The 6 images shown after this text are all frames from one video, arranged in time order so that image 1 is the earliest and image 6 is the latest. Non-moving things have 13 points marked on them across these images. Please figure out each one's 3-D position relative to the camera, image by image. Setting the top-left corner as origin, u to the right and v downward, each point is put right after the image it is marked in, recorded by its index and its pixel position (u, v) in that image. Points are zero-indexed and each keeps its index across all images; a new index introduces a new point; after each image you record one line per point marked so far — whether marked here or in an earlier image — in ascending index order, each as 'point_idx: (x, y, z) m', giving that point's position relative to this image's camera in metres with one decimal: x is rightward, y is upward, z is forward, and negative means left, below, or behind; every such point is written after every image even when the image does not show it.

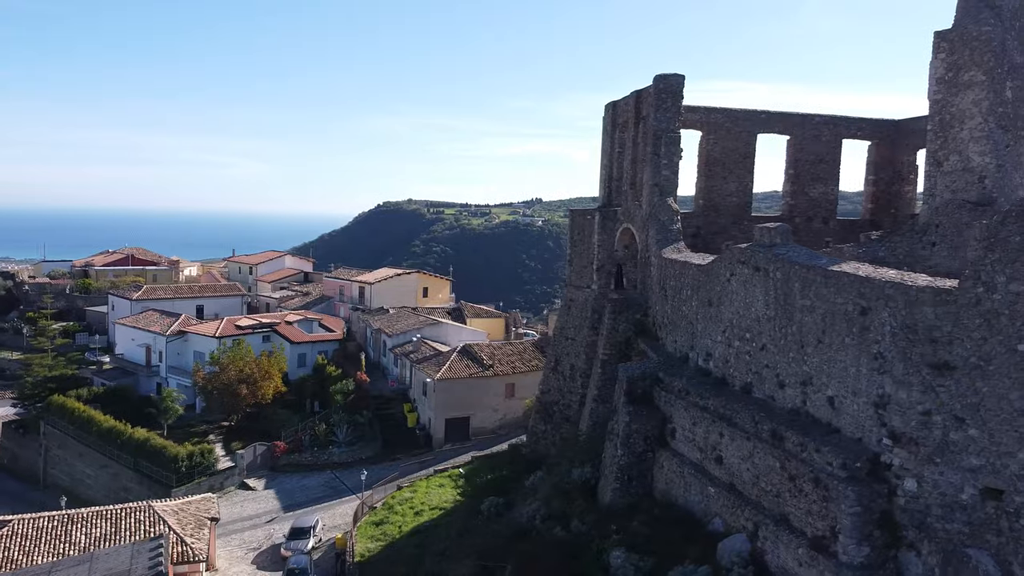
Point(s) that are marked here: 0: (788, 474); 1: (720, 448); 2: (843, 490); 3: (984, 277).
0: (+2.5, -1.7, +7.4) m
1: (+2.2, -1.6, +8.6) m
2: (+2.7, -1.6, +6.8) m
3: (+3.5, +0.1, +6.2) m
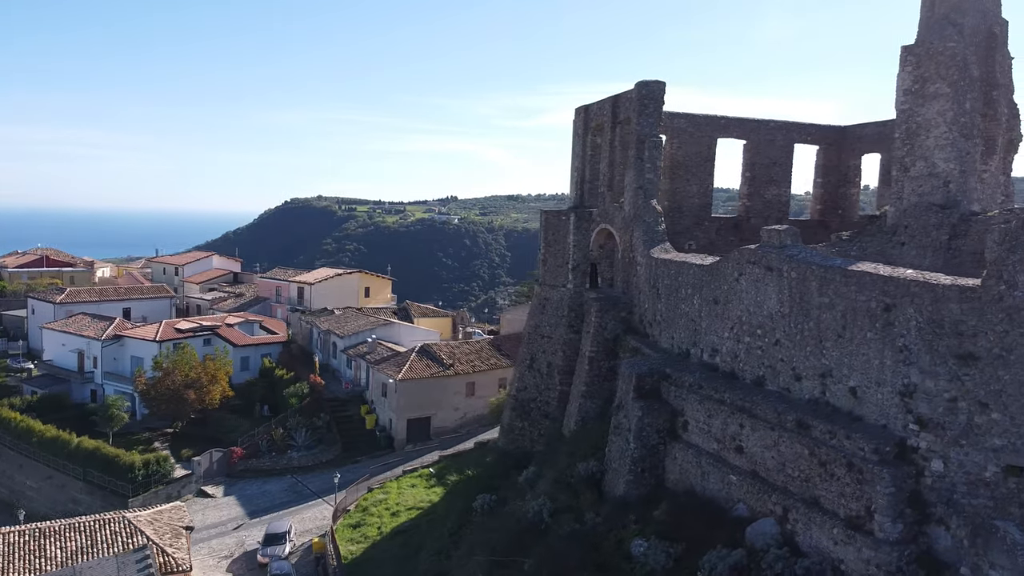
0: (+3.0, -1.6, +8.0) m
1: (+2.5, -1.6, +9.1) m
2: (+3.2, -1.6, +7.3) m
3: (+4.0, +0.1, +6.9) m
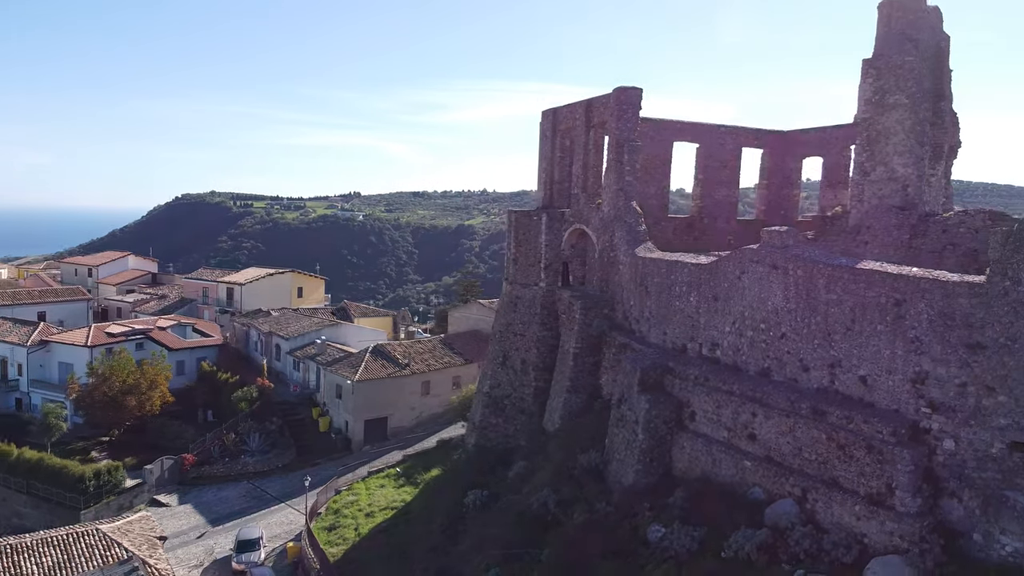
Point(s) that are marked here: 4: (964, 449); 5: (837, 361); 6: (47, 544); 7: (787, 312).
0: (+3.4, -1.6, +8.7) m
1: (+2.8, -1.6, +9.7) m
2: (+3.8, -1.6, +8.1) m
3: (+4.6, +0.1, +7.7) m
4: (+4.3, -1.5, +8.0) m
5: (+3.6, -0.8, +9.2) m
6: (-7.2, -4.0, +12.9) m
7: (+3.2, -0.3, +9.8) m
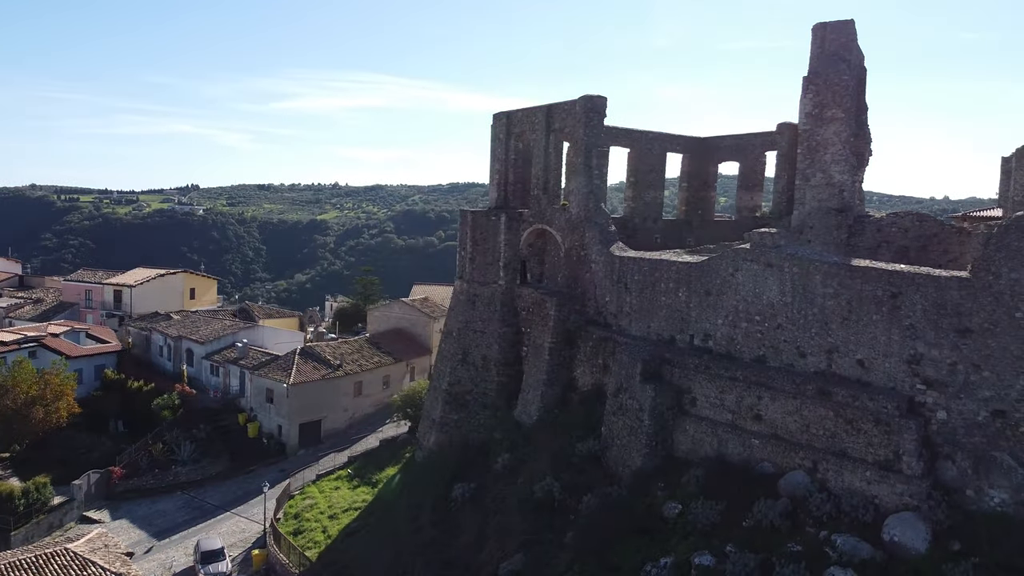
0: (+3.9, -1.6, +9.9) m
1: (+3.2, -1.6, +10.9) m
2: (+4.4, -1.5, +9.4) m
3: (+5.3, +0.2, +9.2) m
4: (+5.0, -1.5, +9.4) m
5: (+4.0, -0.7, +10.4) m
6: (-7.2, -4.1, +12.1) m
7: (+3.6, -0.2, +11.0) m
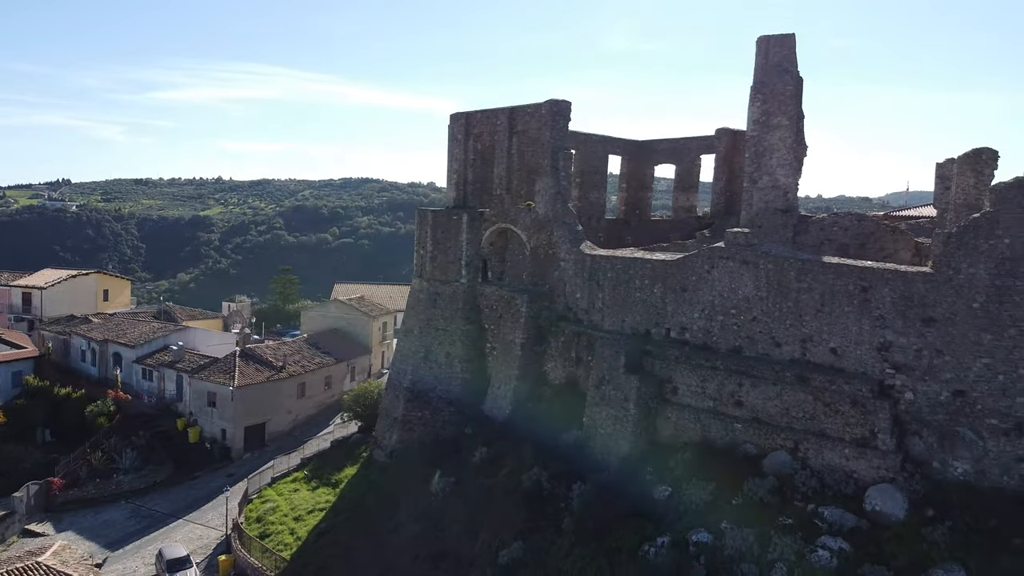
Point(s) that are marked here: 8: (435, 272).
0: (+4.0, -1.5, +10.9) m
1: (+3.2, -1.5, +11.7) m
2: (+4.6, -1.5, +10.4) m
3: (+5.4, +0.3, +10.3) m
4: (+5.1, -1.4, +10.5) m
5: (+4.0, -0.7, +11.4) m
6: (-7.3, -4.1, +11.6) m
7: (+3.5, -0.2, +11.9) m
8: (-1.6, +0.3, +17.1) m
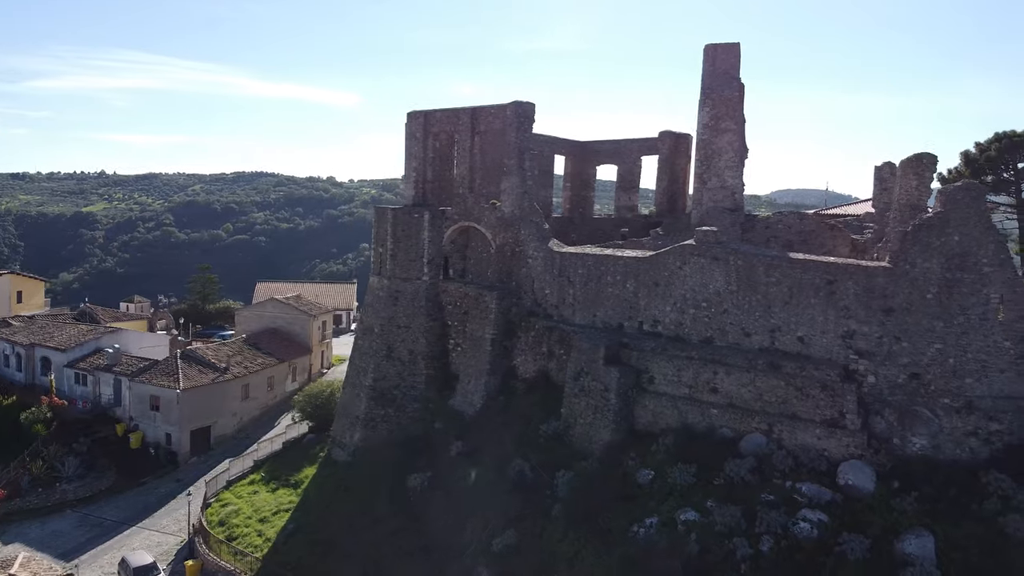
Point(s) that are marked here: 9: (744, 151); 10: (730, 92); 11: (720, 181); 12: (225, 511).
0: (+4.0, -1.4, +11.8) m
1: (+3.0, -1.4, +12.5) m
2: (+4.6, -1.4, +11.4) m
3: (+5.4, +0.4, +11.4) m
4: (+5.1, -1.3, +11.6) m
5: (+3.9, -0.6, +12.3) m
6: (-7.3, -4.2, +11.1) m
7: (+3.3, -0.1, +12.7) m
8: (-2.4, +0.4, +17.3) m
9: (+4.6, +2.7, +16.7) m
10: (+4.3, +3.9, +16.6) m
11: (+4.2, +2.2, +16.8) m
12: (-5.6, -4.3, +16.4) m
